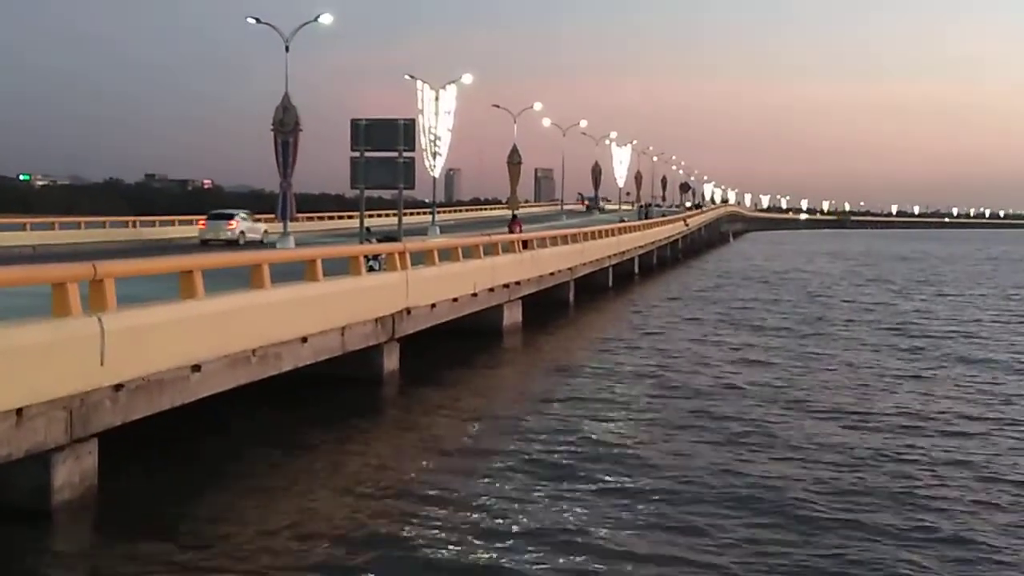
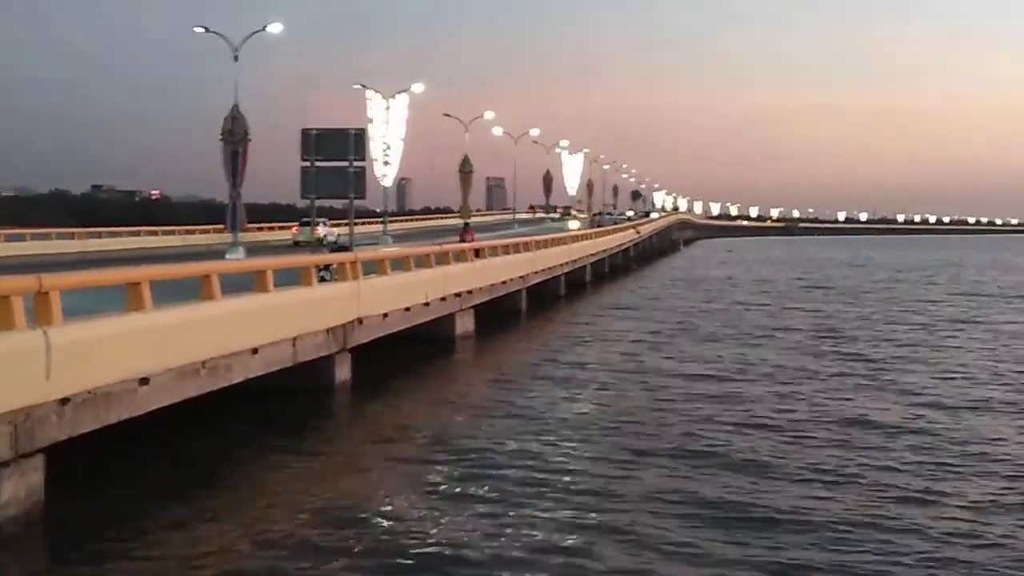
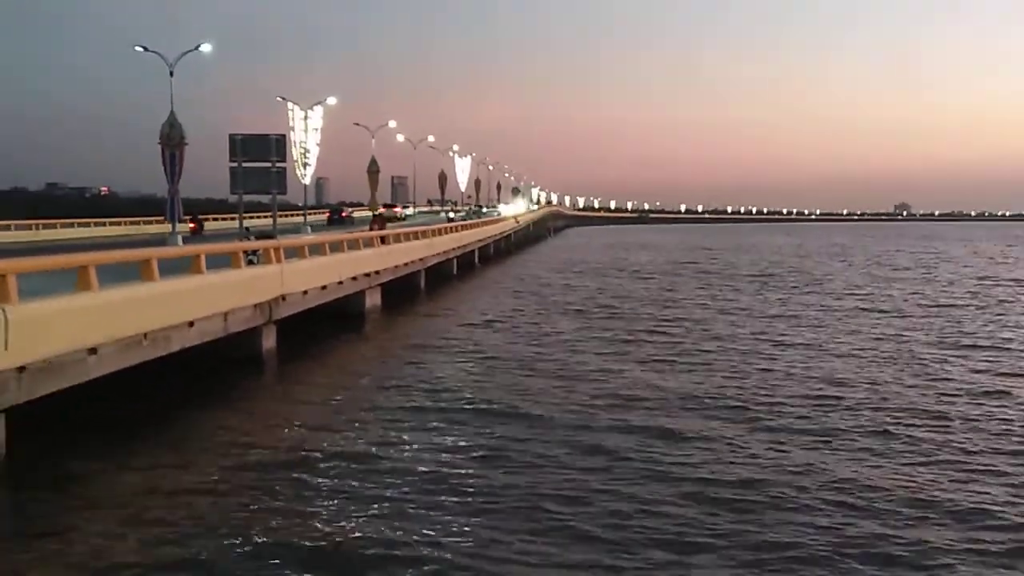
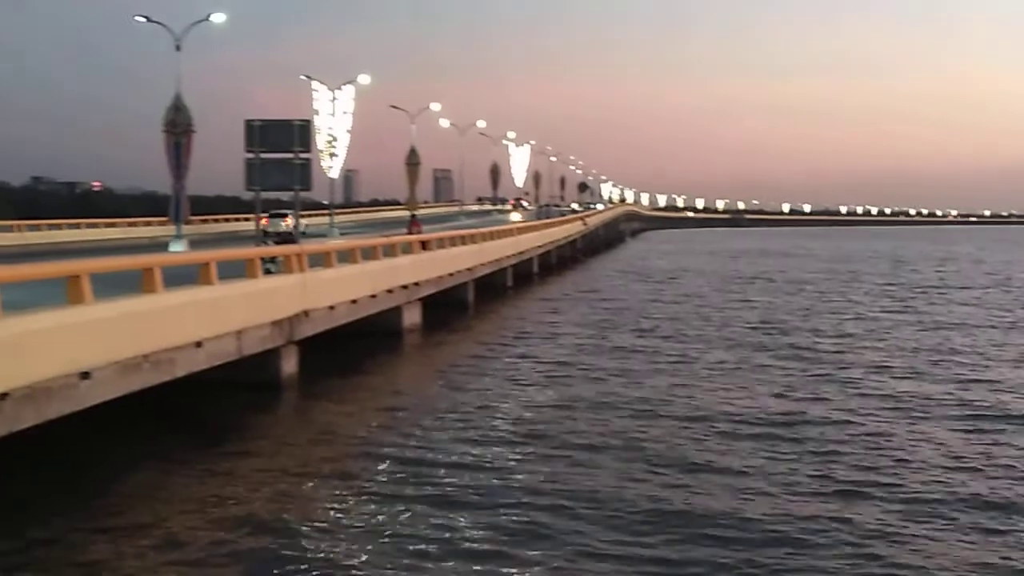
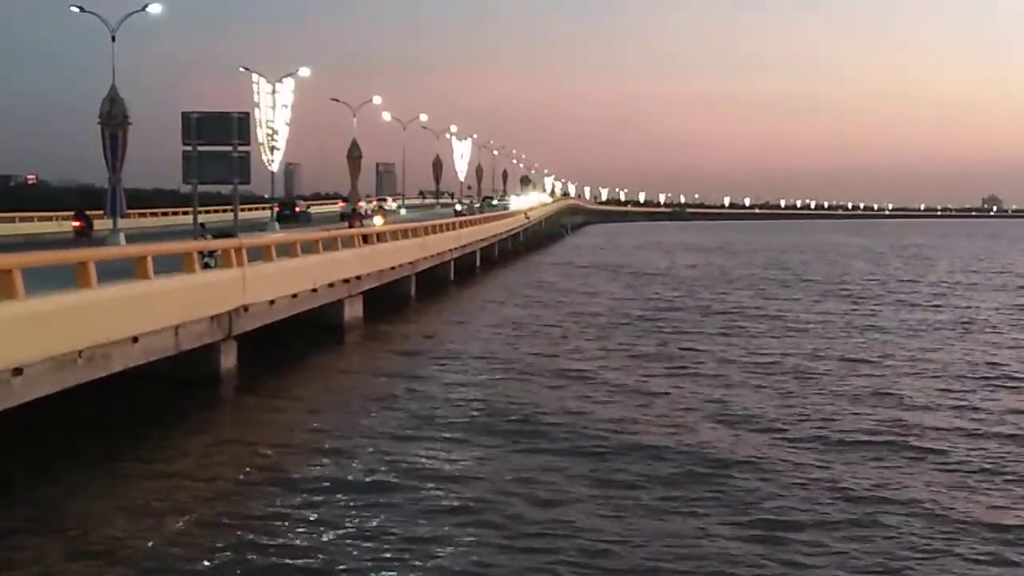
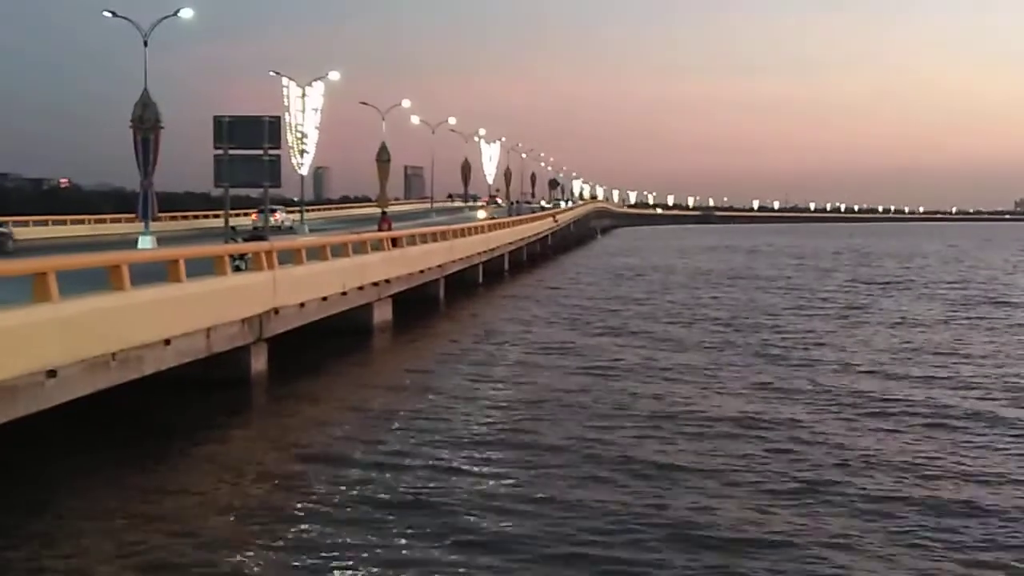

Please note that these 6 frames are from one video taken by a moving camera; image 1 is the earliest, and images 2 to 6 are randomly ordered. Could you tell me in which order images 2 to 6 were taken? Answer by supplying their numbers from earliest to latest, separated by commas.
2, 4, 6, 5, 3
